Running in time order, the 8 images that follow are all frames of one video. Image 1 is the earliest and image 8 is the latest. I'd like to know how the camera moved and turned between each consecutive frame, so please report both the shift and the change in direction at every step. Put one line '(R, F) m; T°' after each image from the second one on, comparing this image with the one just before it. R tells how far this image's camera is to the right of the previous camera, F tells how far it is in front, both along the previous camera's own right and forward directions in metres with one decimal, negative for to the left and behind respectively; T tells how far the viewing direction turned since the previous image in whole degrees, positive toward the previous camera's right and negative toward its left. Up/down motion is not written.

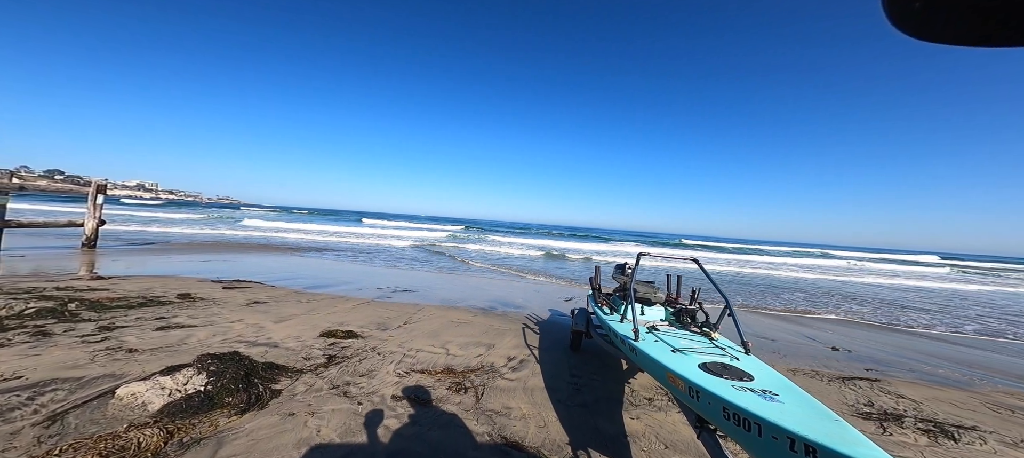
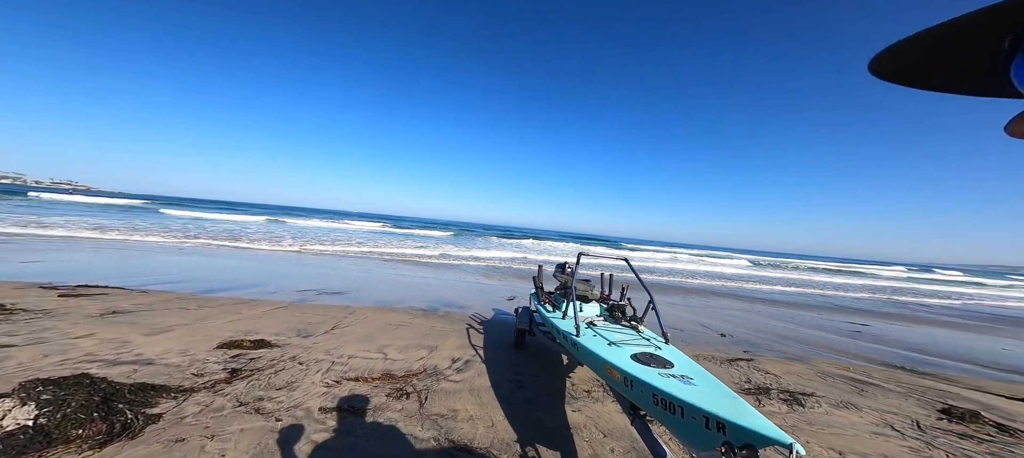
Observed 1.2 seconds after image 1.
(-0.2, 0.0) m; +12°
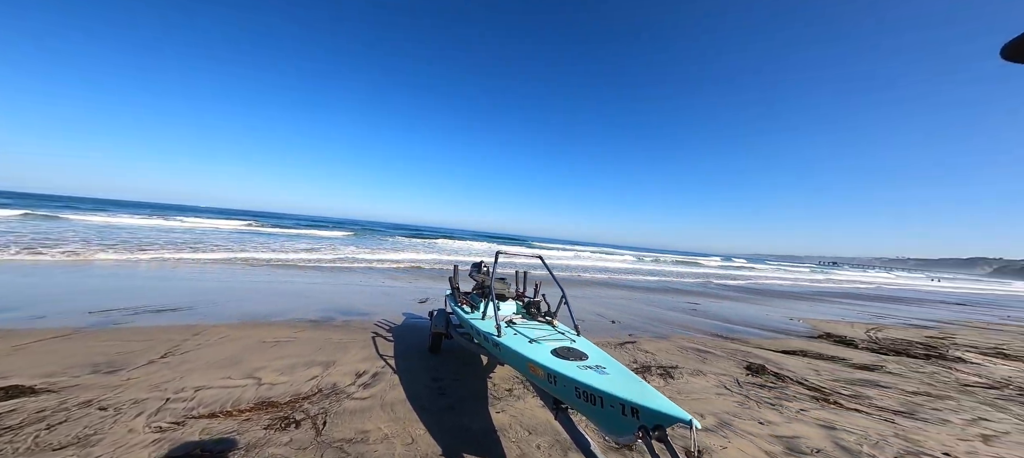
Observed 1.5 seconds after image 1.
(-0.2, +0.2) m; +17°
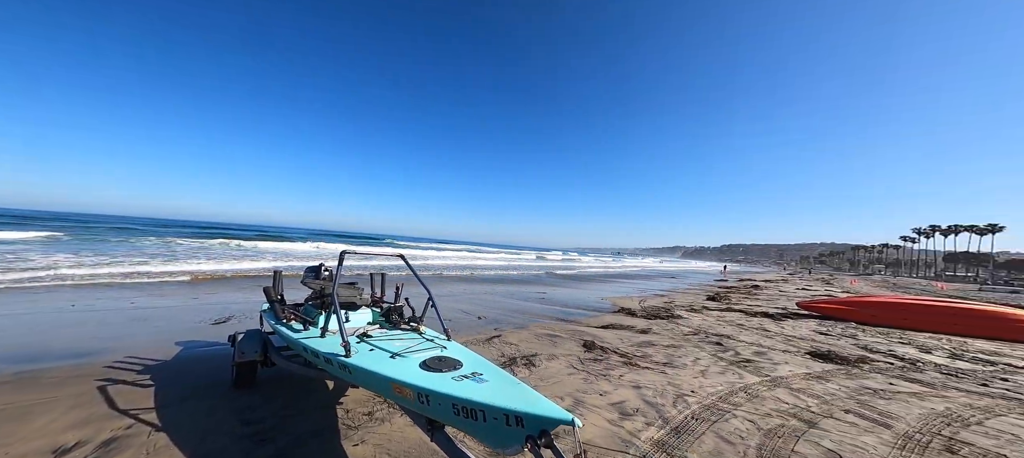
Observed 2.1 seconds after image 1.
(0.0, +0.4) m; +23°
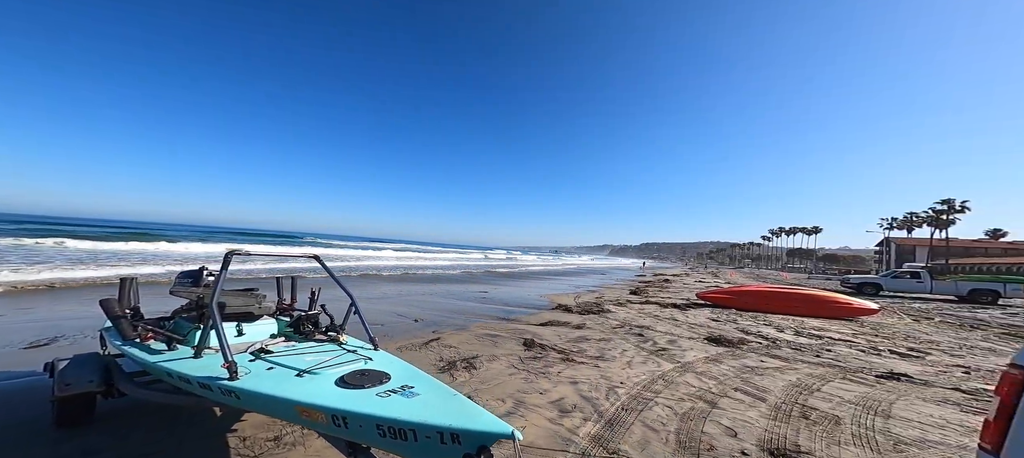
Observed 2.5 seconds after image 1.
(0.0, +0.2) m; +10°
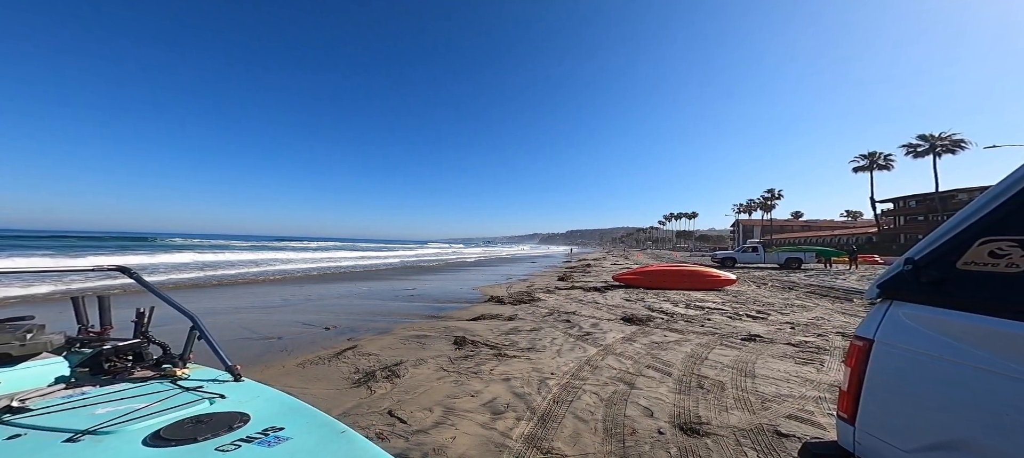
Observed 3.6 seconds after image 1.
(+0.2, +0.4) m; +11°
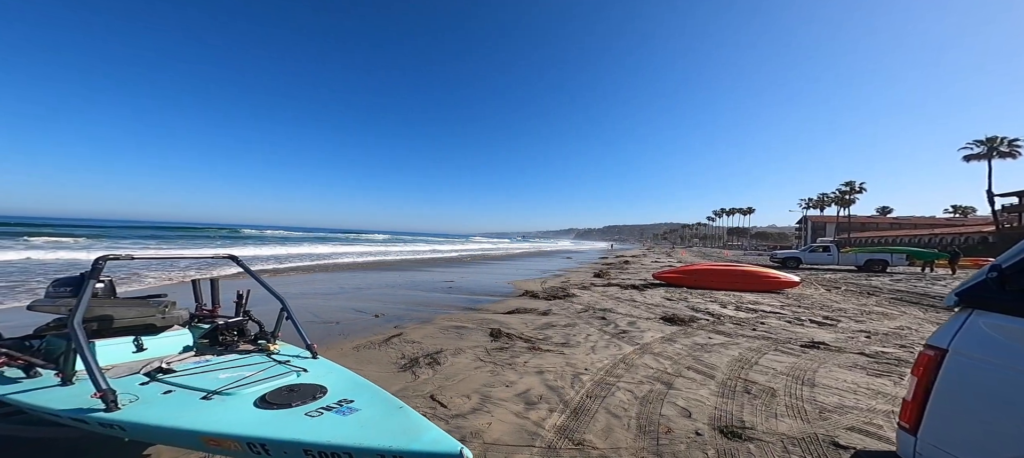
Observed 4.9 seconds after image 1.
(0.0, -0.2) m; -6°
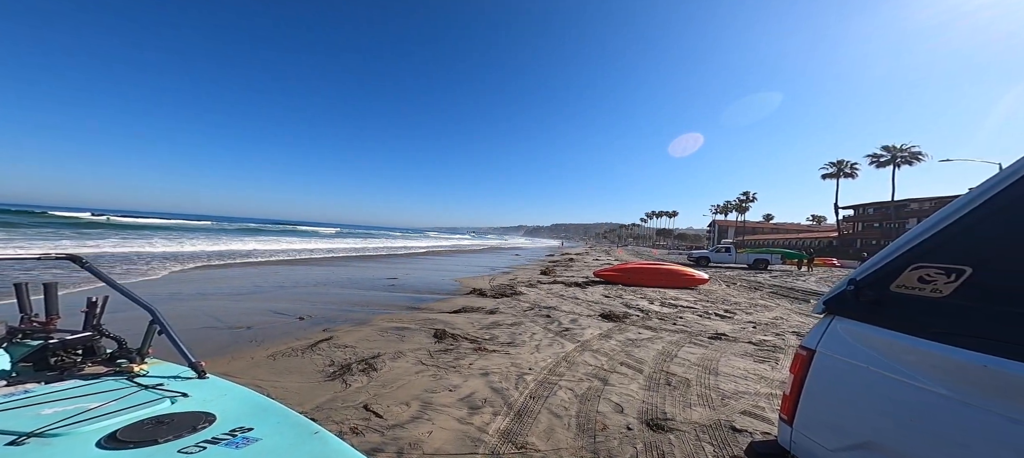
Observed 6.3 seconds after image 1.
(0.0, +0.3) m; +9°
